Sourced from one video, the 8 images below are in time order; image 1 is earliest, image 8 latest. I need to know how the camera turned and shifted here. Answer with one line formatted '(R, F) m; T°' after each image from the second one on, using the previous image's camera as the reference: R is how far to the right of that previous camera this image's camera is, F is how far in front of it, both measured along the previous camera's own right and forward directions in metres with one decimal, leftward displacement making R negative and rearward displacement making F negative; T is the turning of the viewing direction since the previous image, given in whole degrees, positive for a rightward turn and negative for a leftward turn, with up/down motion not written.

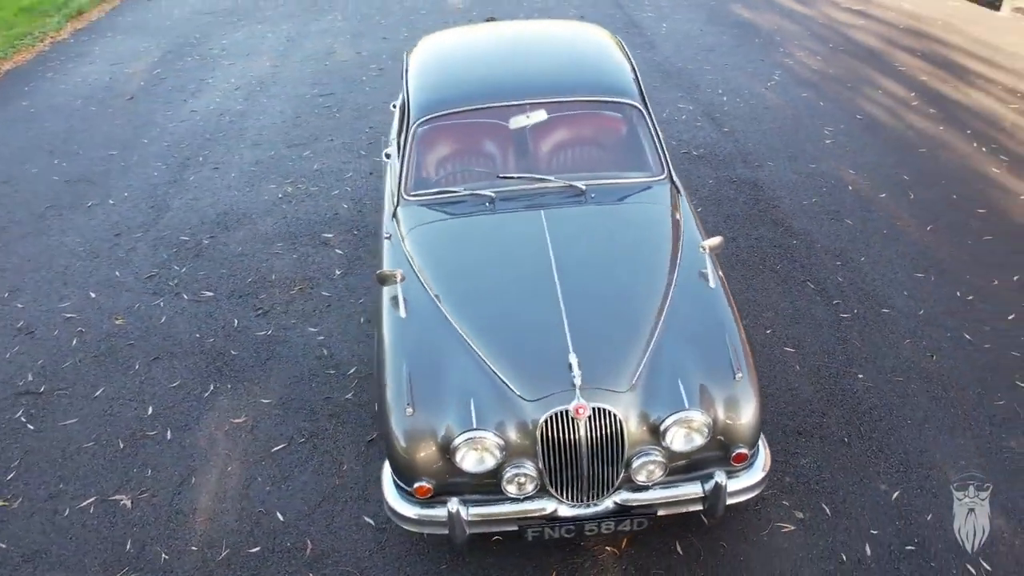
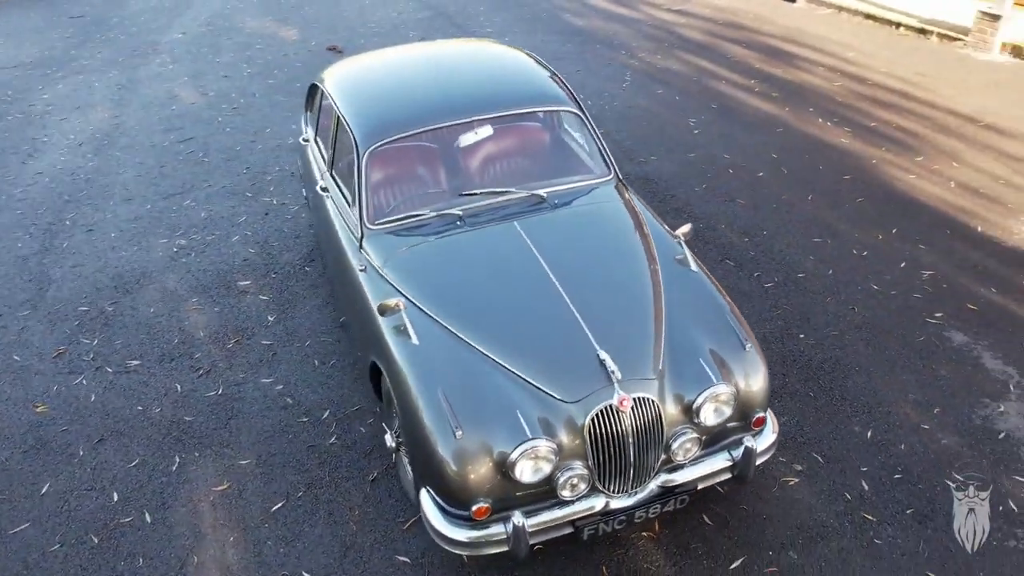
(-0.8, 0.0) m; +13°
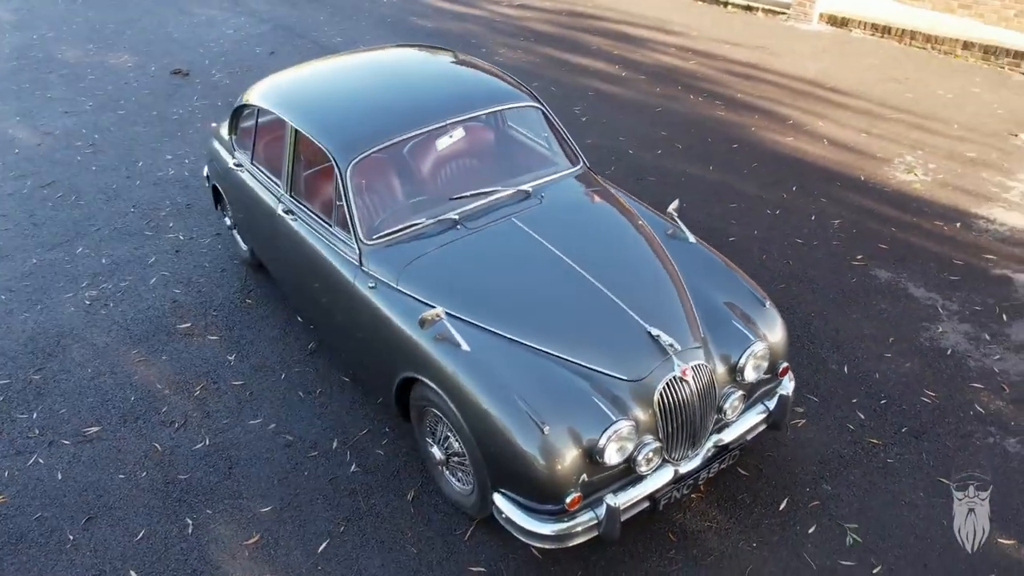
(-1.0, +0.1) m; +13°
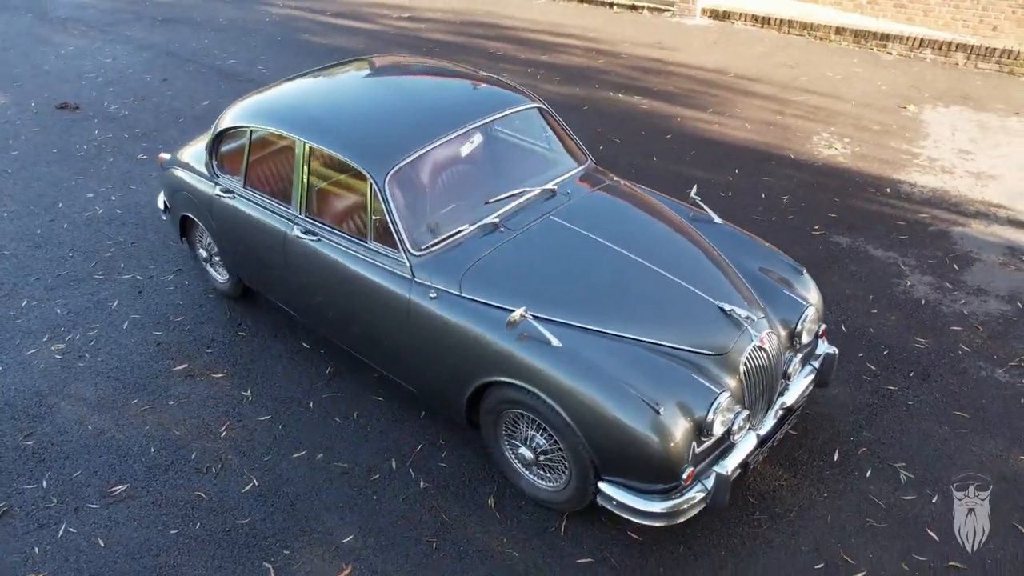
(-1.0, 0.0) m; +11°
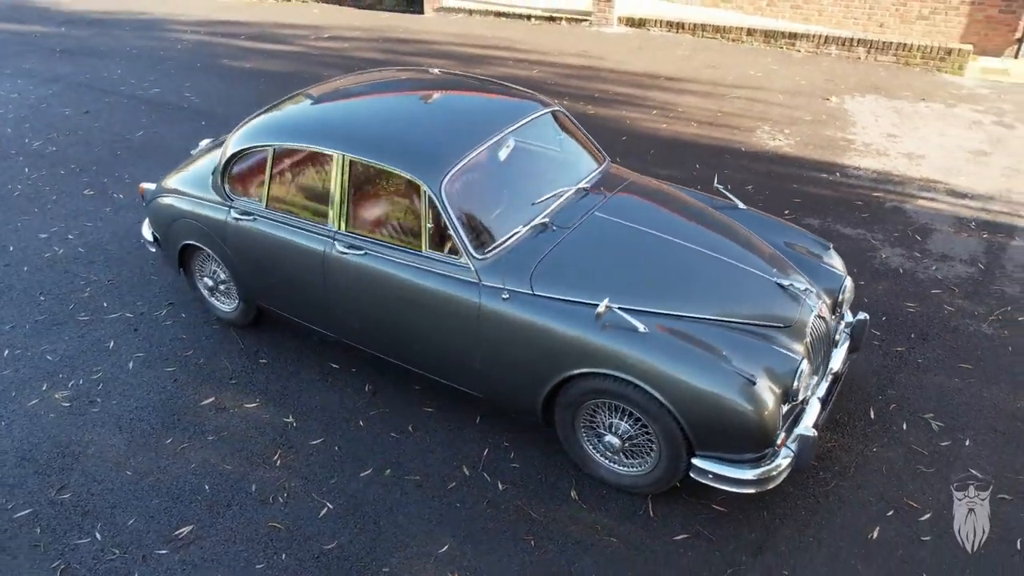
(-0.9, 0.0) m; +9°
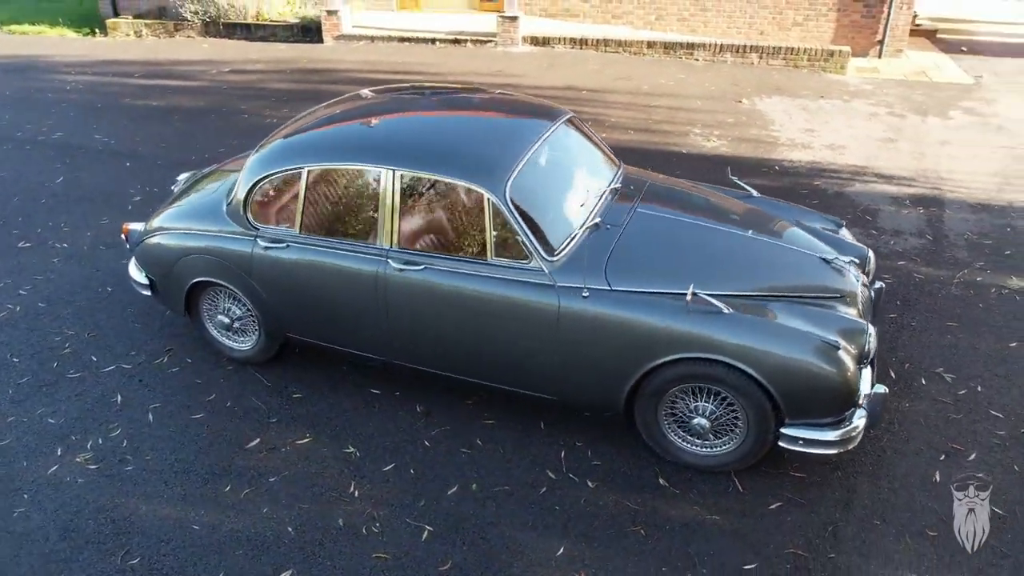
(-1.1, 0.0) m; +10°
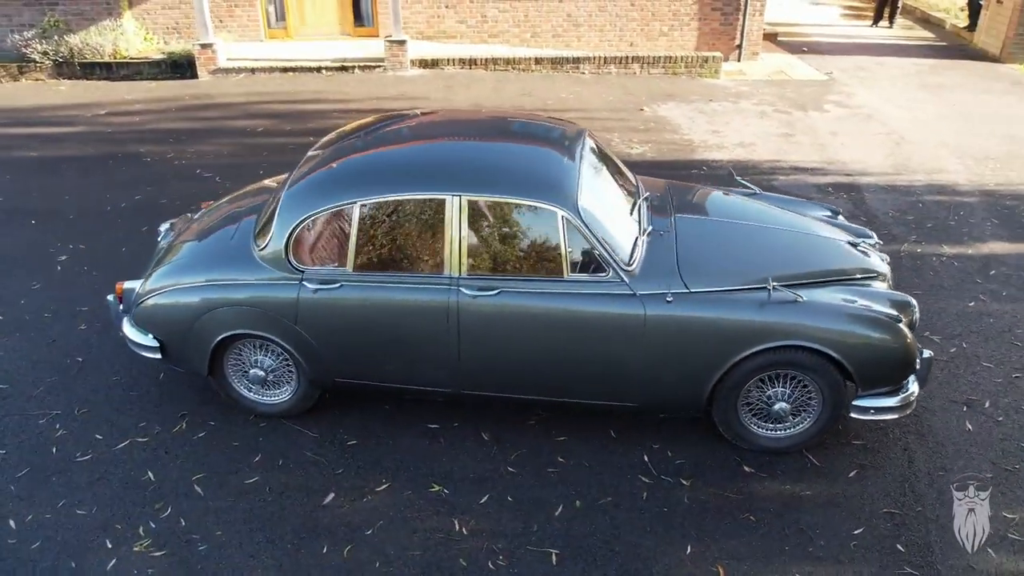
(-1.3, +0.1) m; +12°
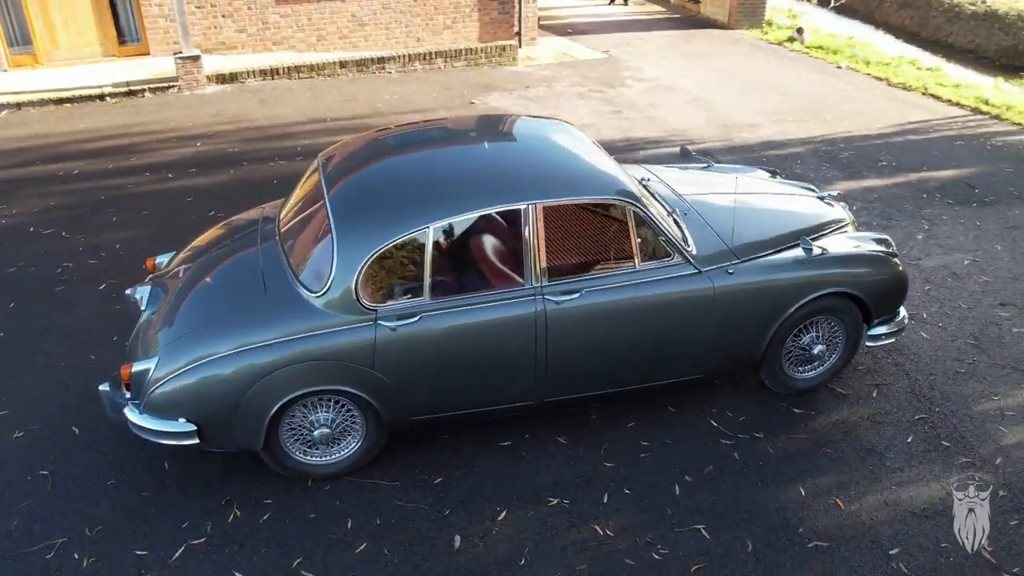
(-1.8, +0.4) m; +20°
